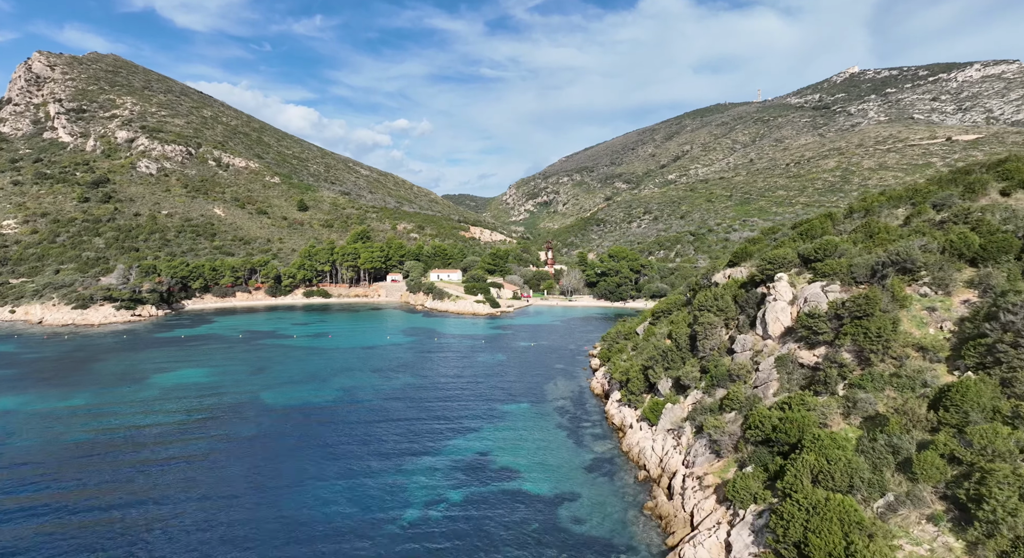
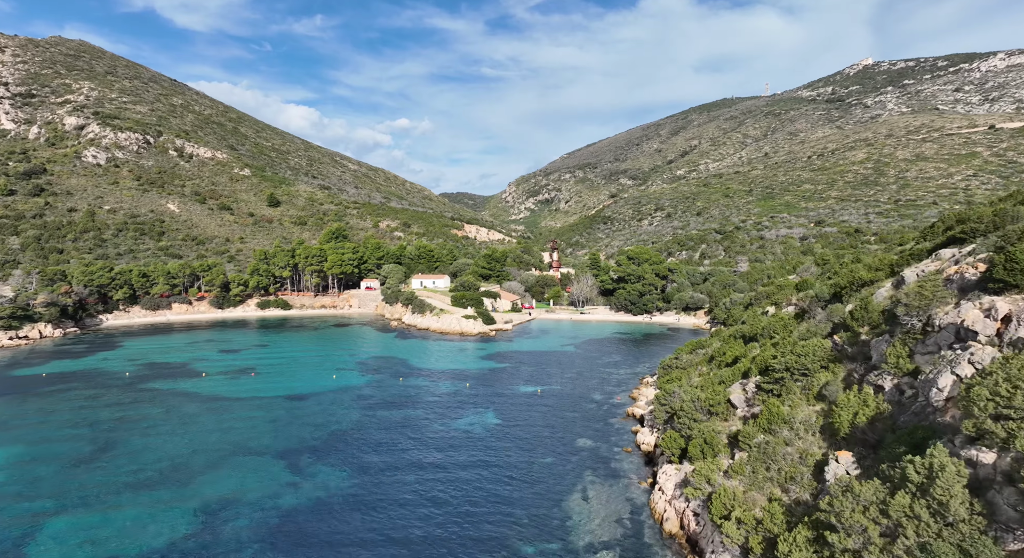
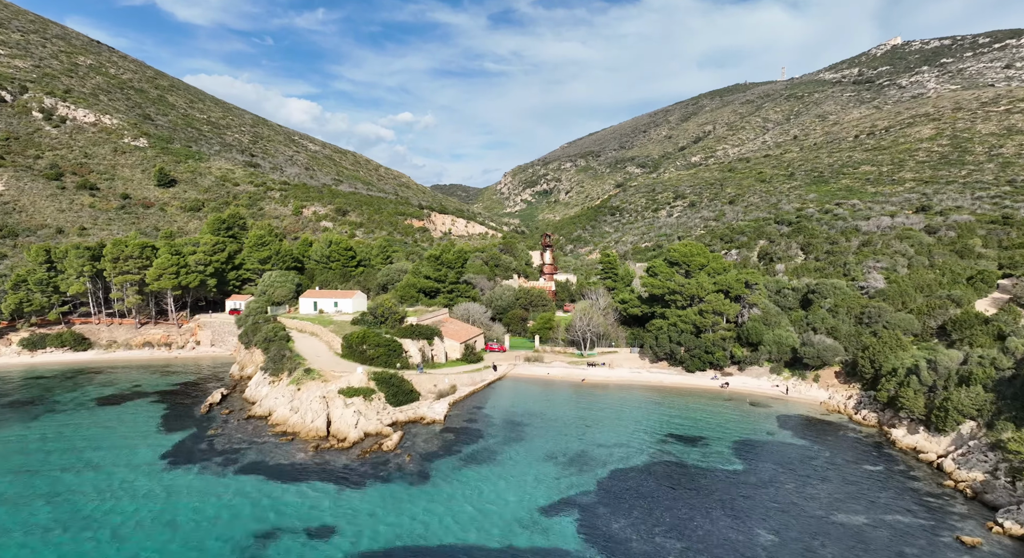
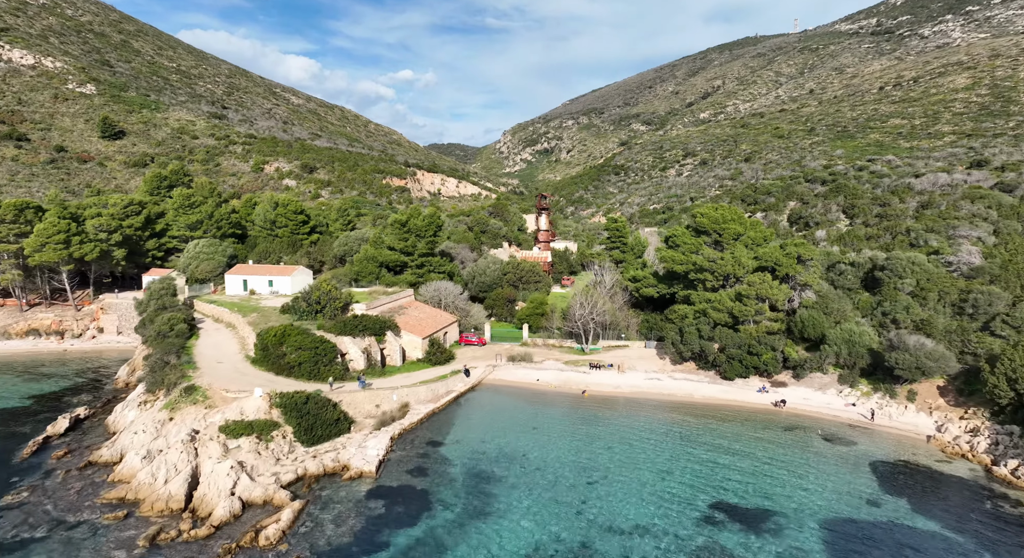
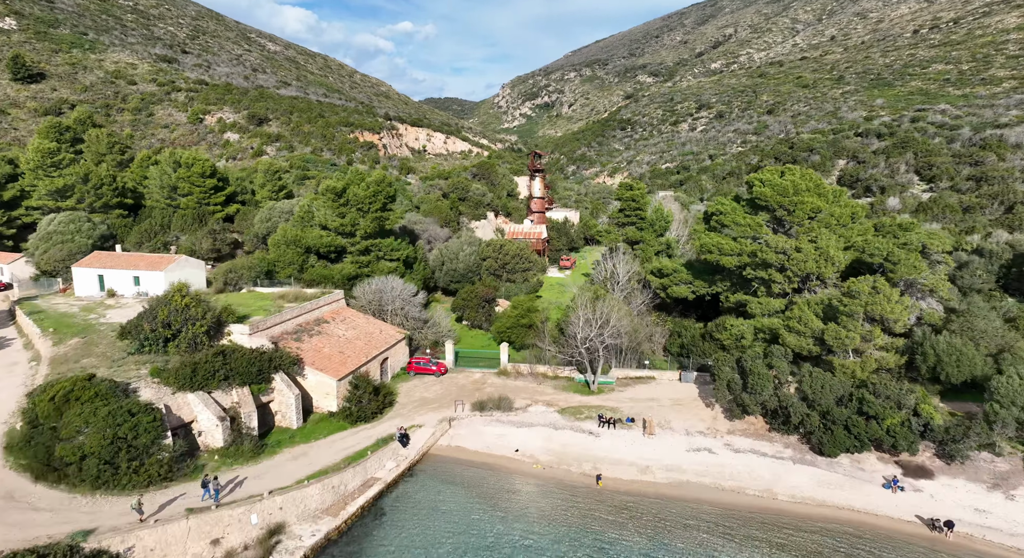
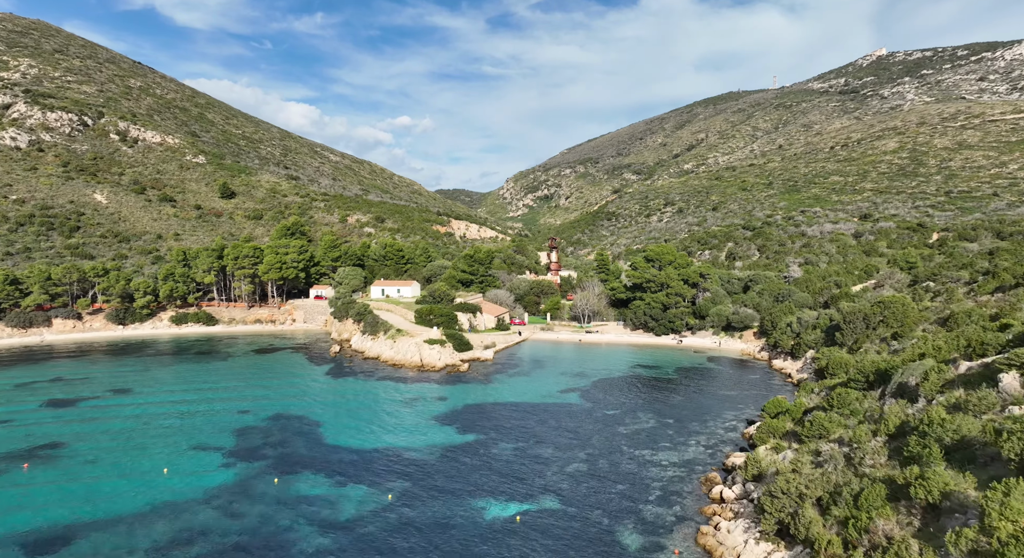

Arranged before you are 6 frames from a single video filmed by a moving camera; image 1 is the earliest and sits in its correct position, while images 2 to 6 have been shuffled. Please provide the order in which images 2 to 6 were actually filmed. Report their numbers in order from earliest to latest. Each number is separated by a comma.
2, 6, 3, 4, 5
